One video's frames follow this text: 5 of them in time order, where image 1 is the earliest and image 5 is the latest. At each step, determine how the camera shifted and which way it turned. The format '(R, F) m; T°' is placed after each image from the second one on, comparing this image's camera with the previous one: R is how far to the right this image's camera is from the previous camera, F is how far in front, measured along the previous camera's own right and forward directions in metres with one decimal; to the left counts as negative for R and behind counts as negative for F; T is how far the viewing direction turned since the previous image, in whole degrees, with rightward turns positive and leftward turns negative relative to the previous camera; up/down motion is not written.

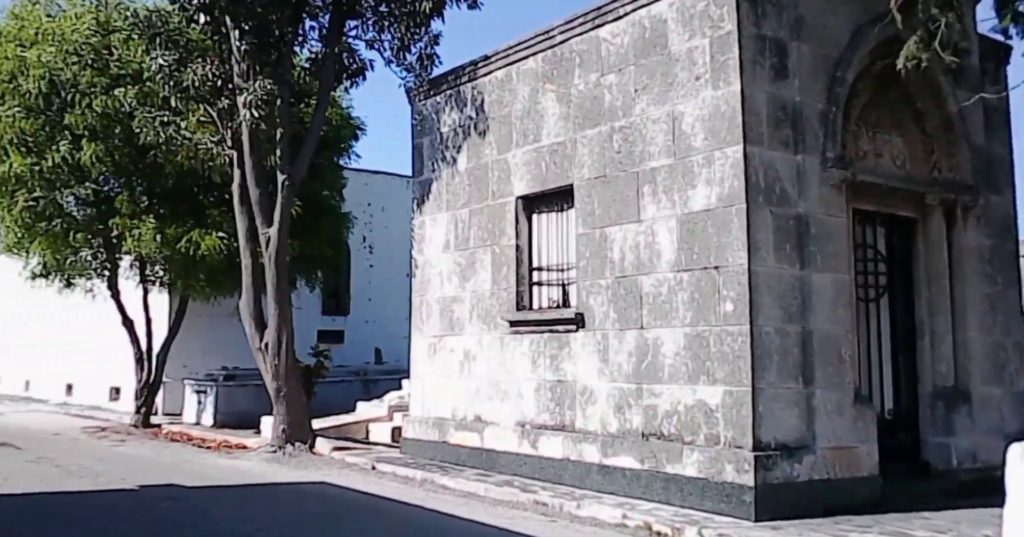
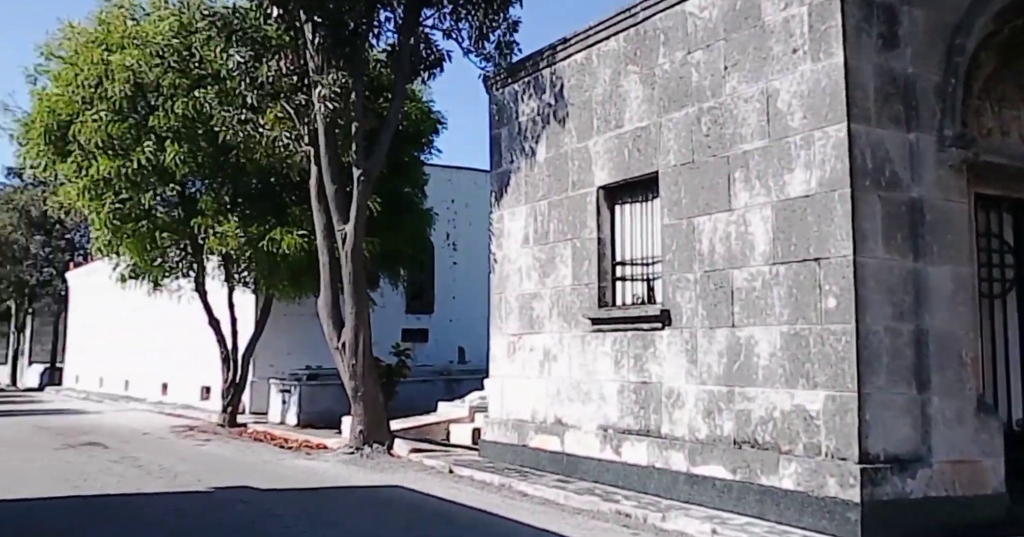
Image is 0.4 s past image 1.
(+0.1, +0.6) m; -6°
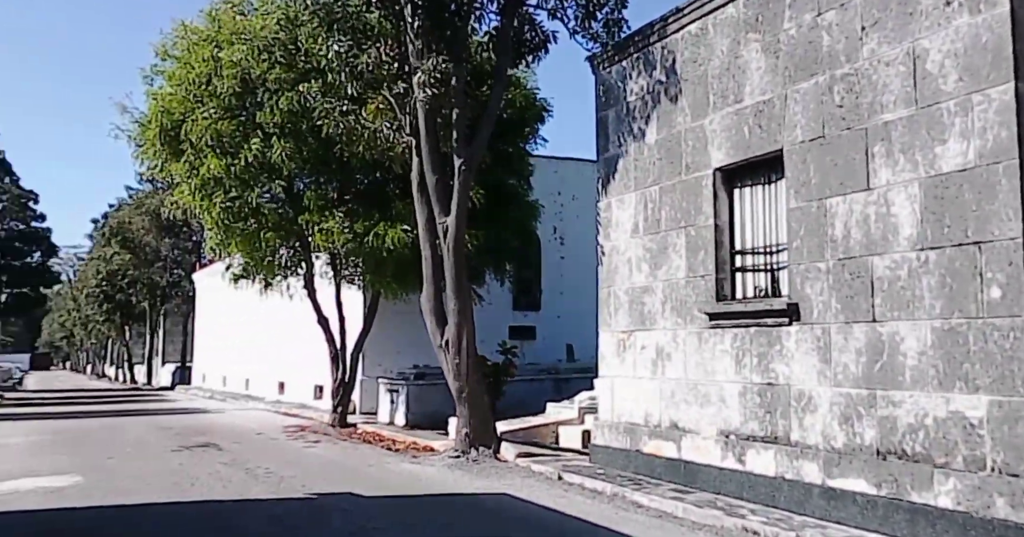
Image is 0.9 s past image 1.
(0.0, +0.7) m; -7°
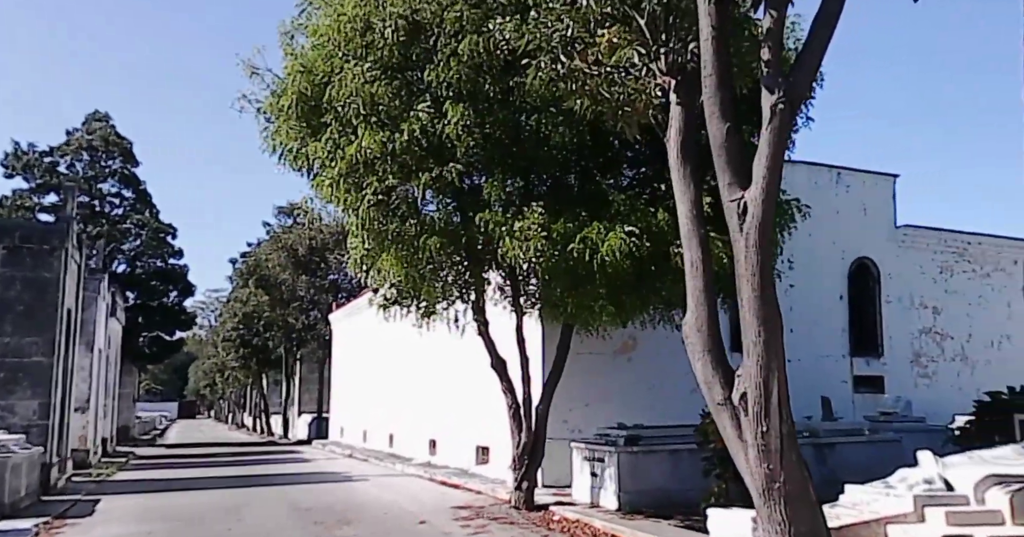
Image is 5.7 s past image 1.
(-1.9, +4.7) m; -8°
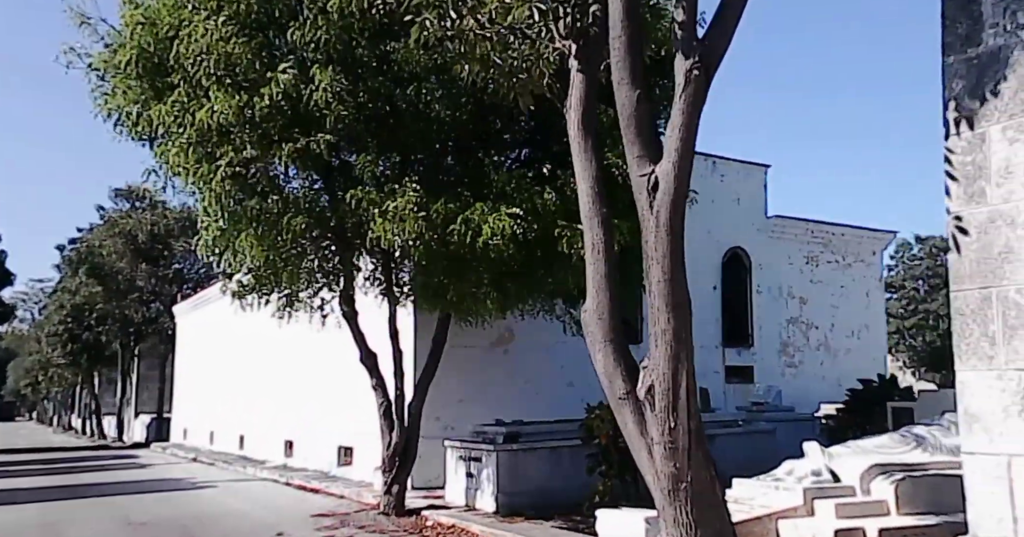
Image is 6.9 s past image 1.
(-0.3, +1.0) m; +9°
